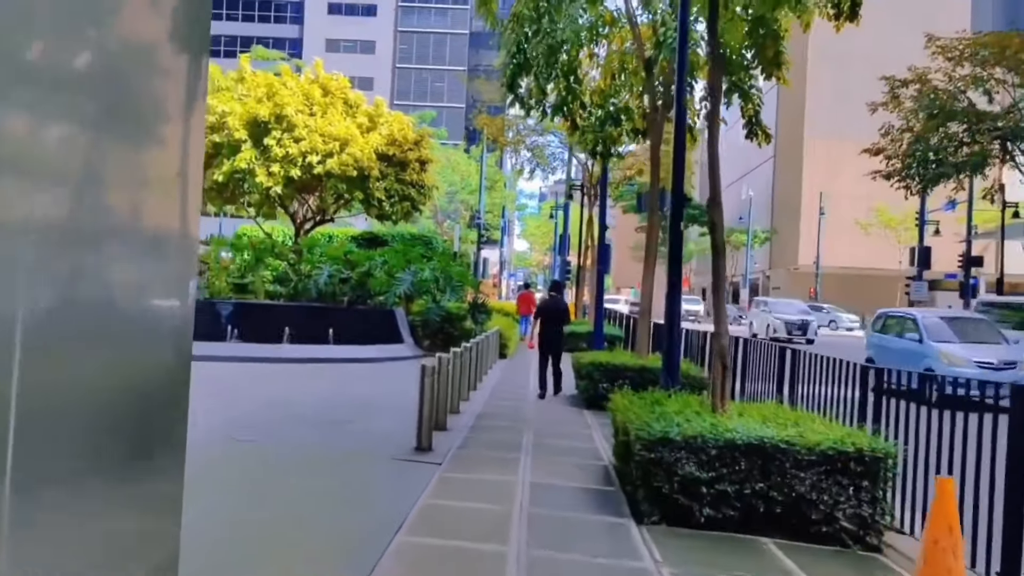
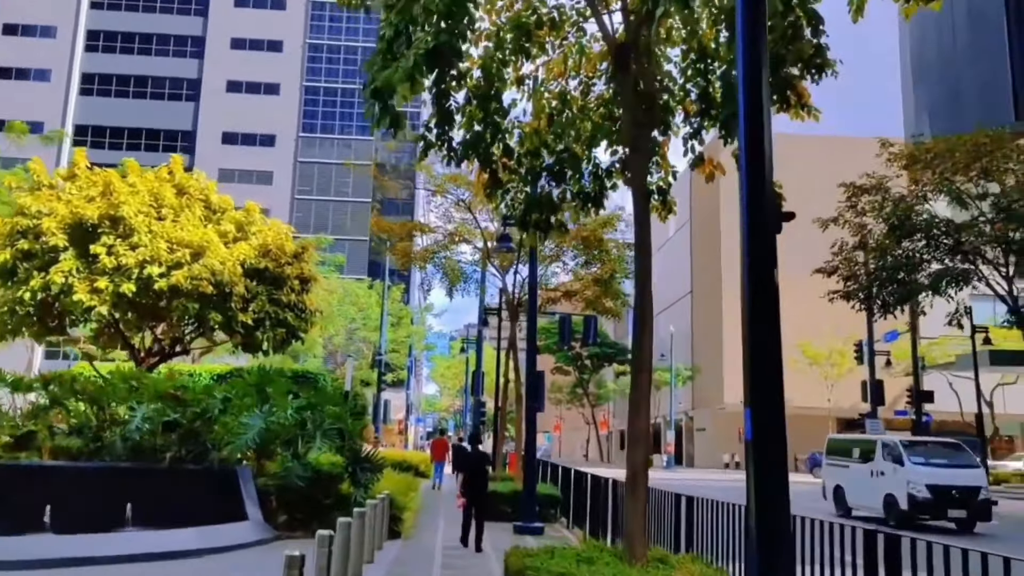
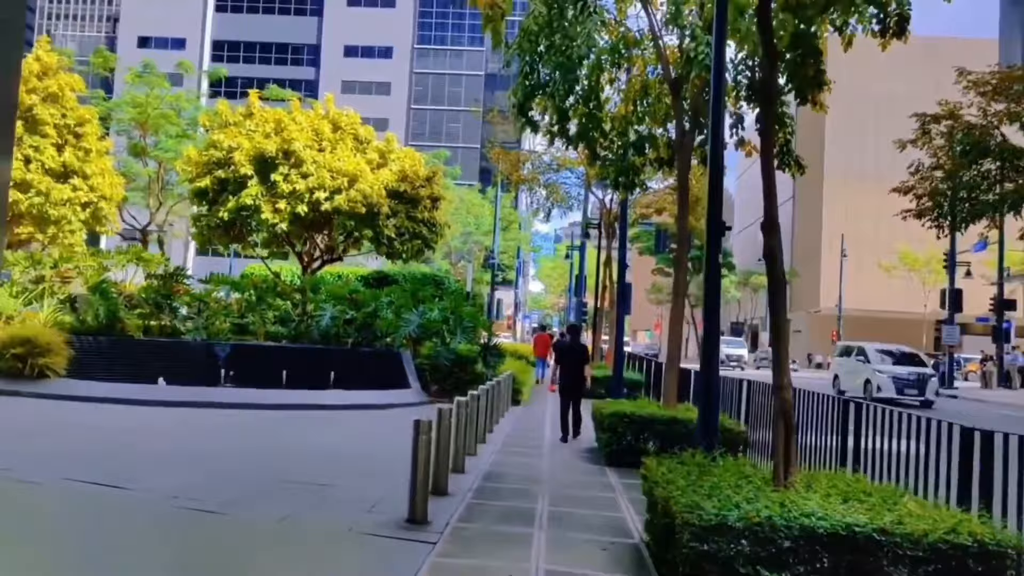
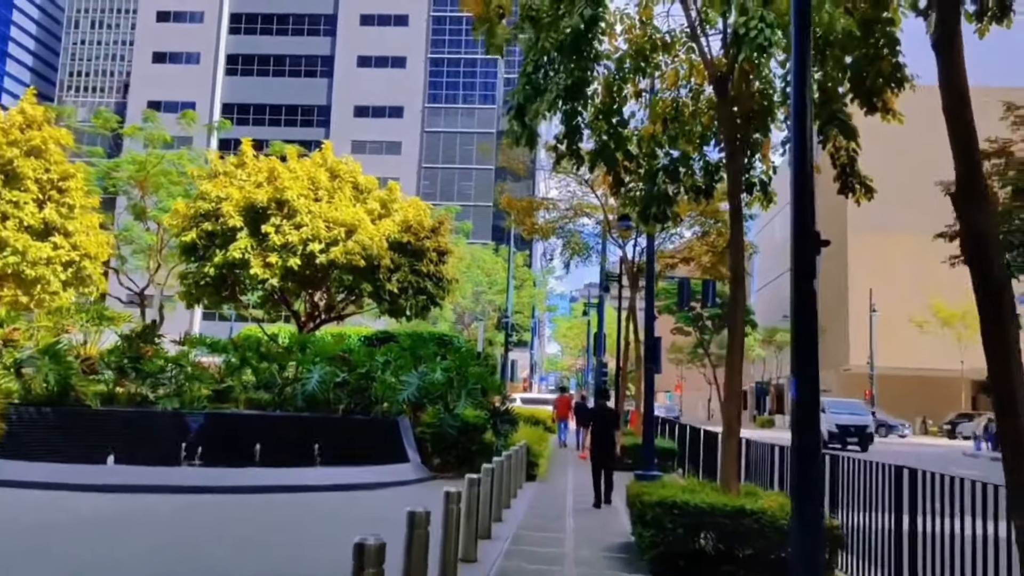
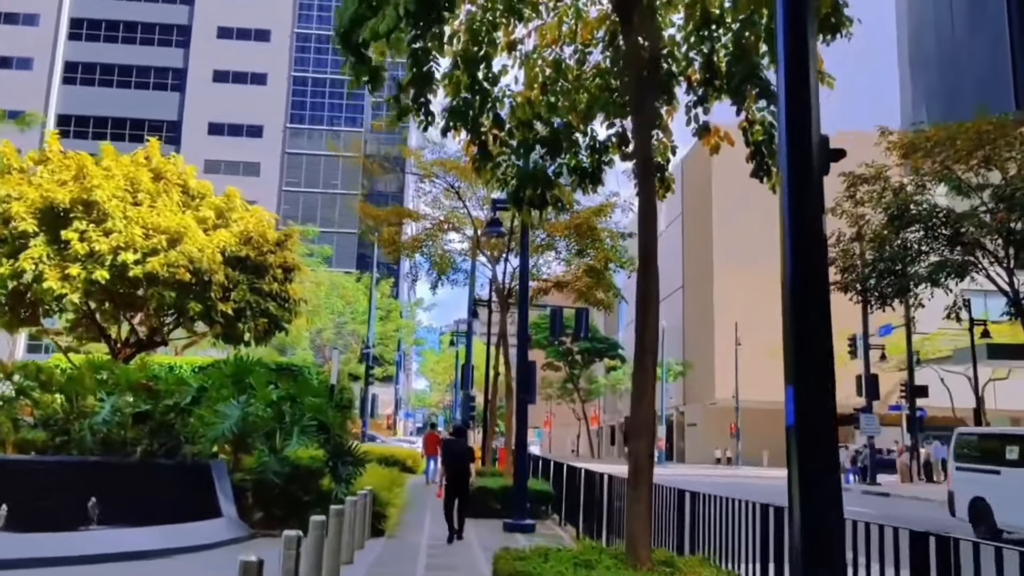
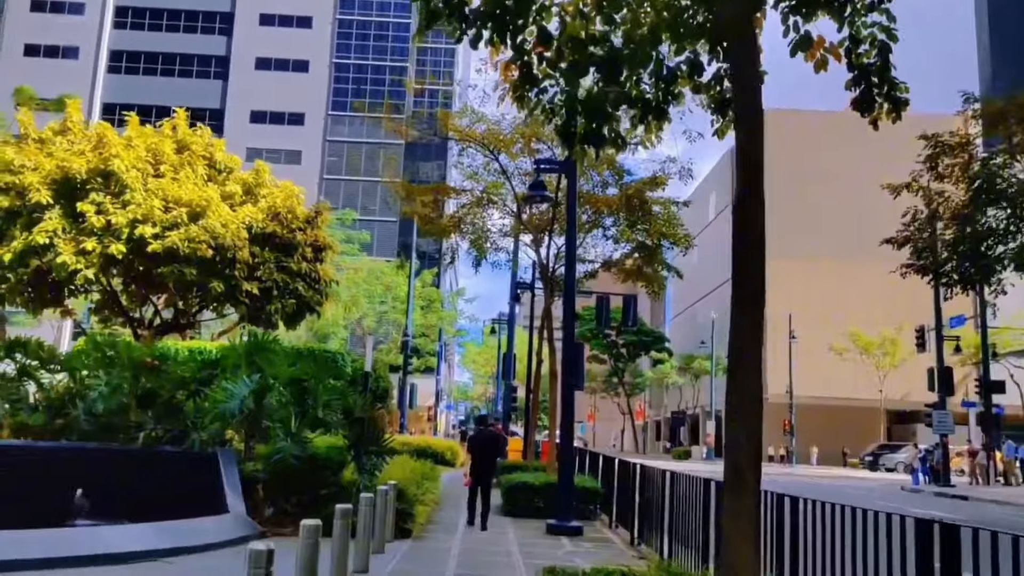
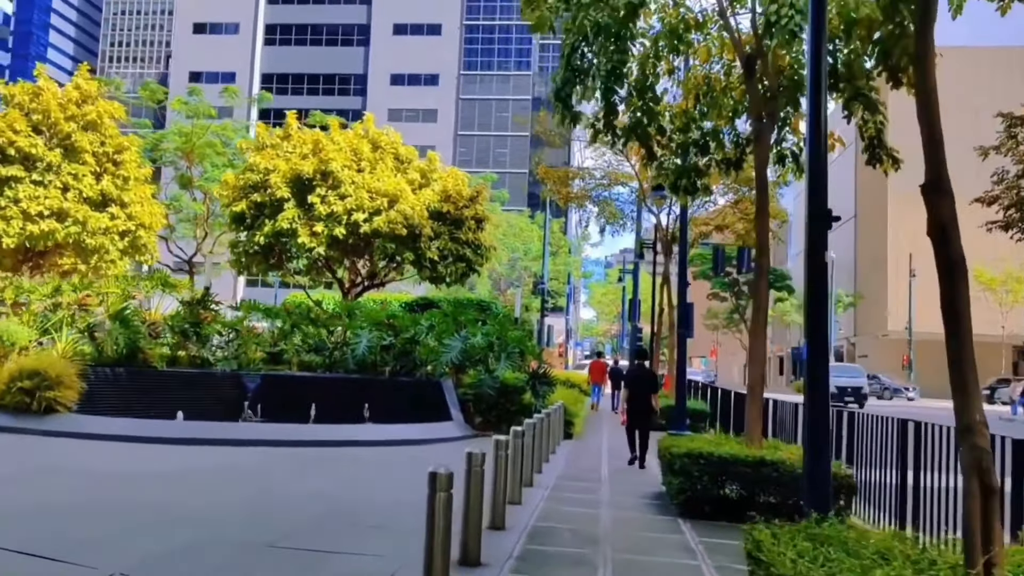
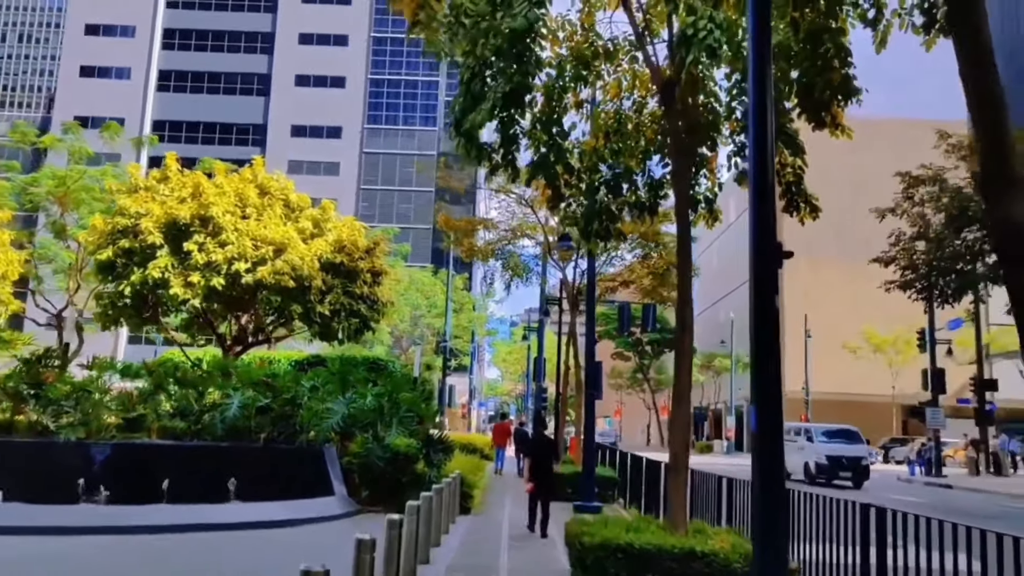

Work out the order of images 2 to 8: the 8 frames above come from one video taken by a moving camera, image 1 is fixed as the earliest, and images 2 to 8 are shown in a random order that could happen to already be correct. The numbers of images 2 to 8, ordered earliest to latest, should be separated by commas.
3, 7, 4, 8, 2, 5, 6
